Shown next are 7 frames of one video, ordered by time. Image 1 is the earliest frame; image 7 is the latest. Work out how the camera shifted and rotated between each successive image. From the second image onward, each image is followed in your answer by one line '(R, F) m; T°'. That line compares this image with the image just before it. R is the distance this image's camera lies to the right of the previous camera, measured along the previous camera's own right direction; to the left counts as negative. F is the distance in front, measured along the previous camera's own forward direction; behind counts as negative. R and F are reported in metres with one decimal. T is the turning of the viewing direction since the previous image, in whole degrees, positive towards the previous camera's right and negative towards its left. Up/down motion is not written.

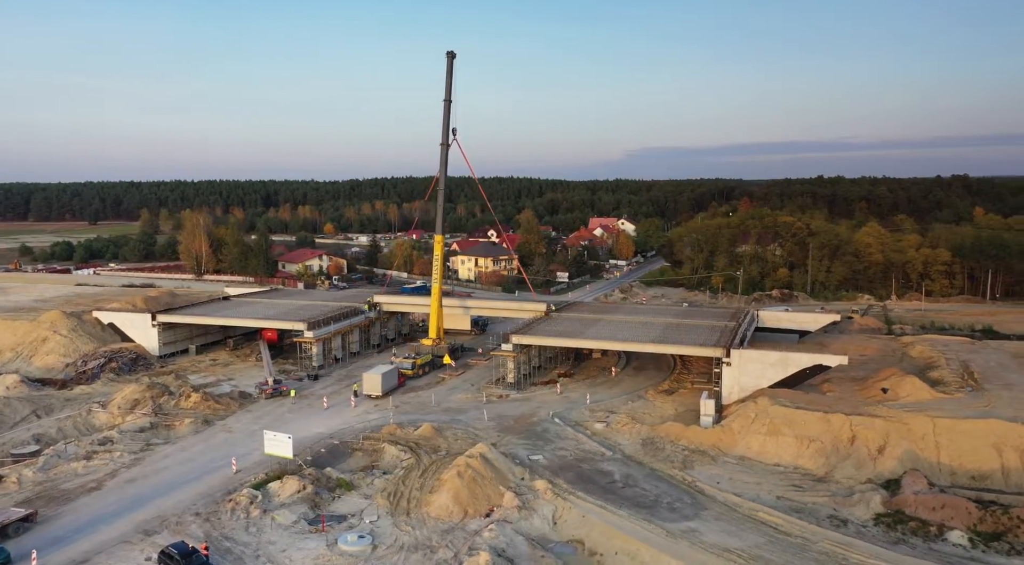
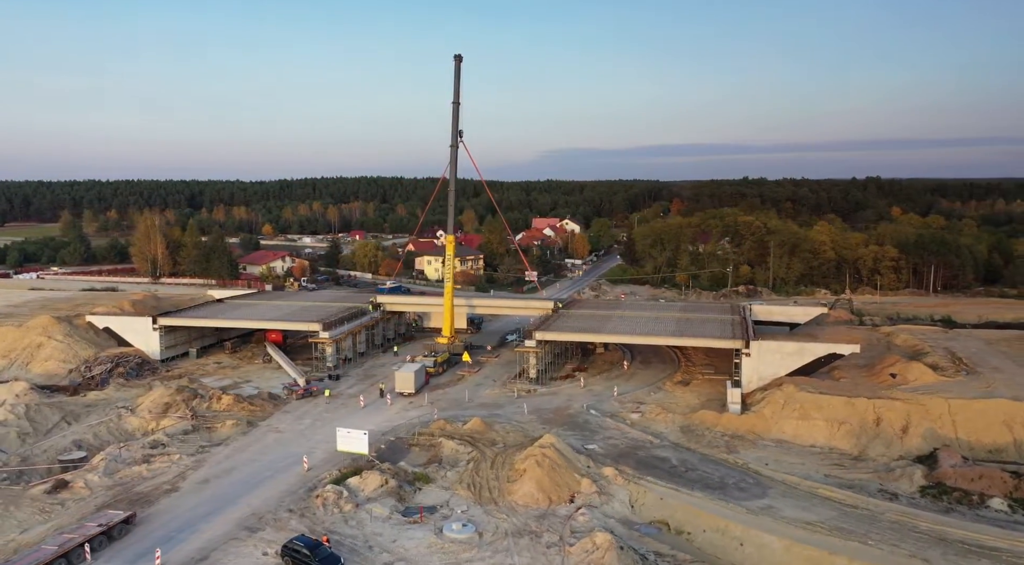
(-3.8, -0.5) m; +6°
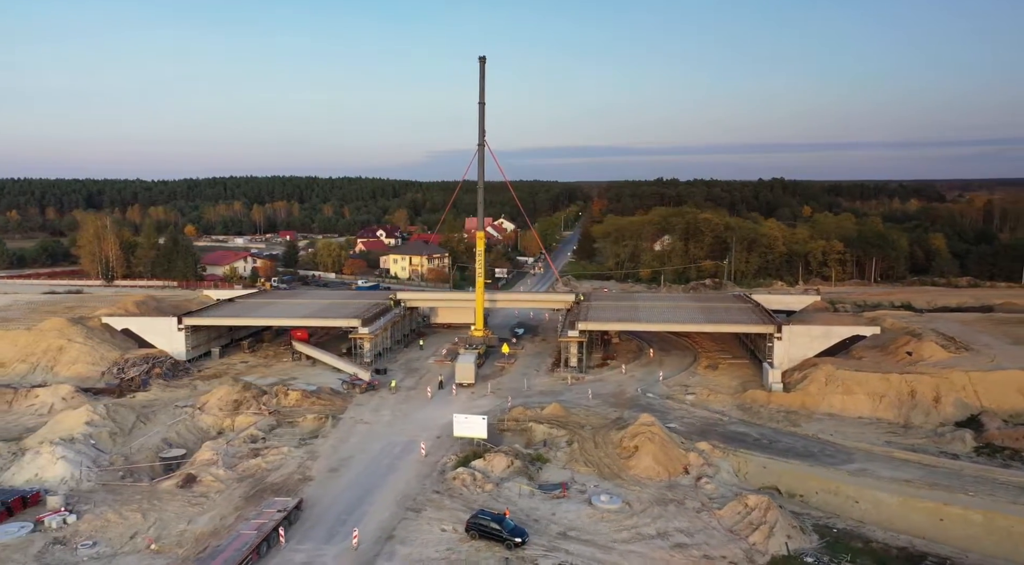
(-5.5, -0.7) m; +7°
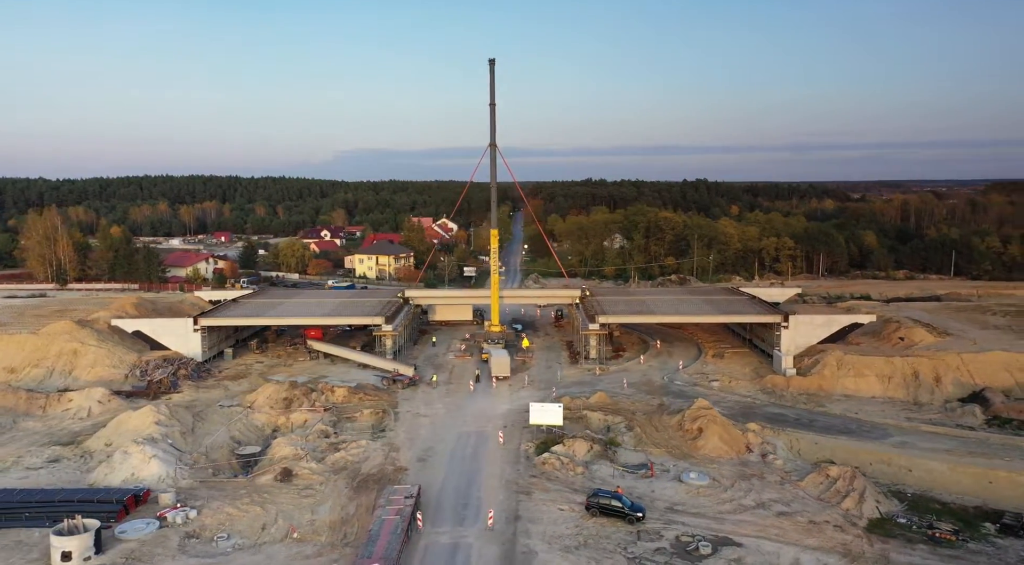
(-4.3, -0.7) m; +6°
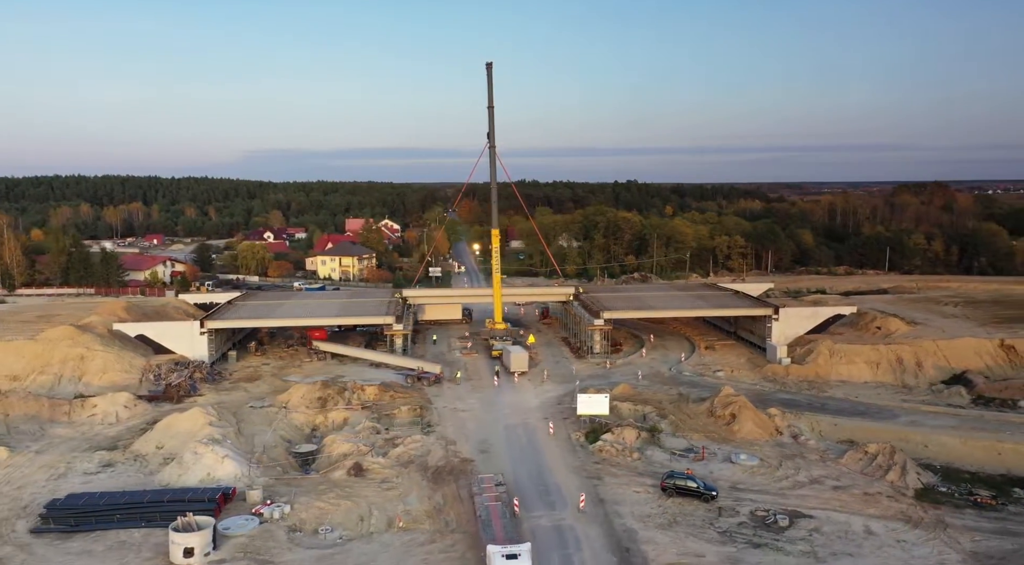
(-3.6, -0.6) m; +6°
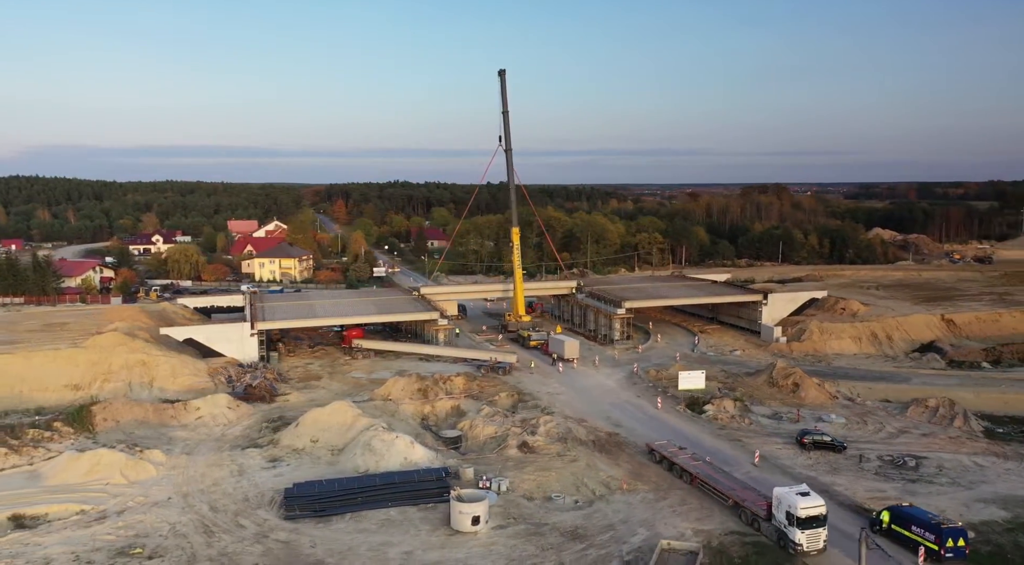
(-8.3, -1.2) m; +11°
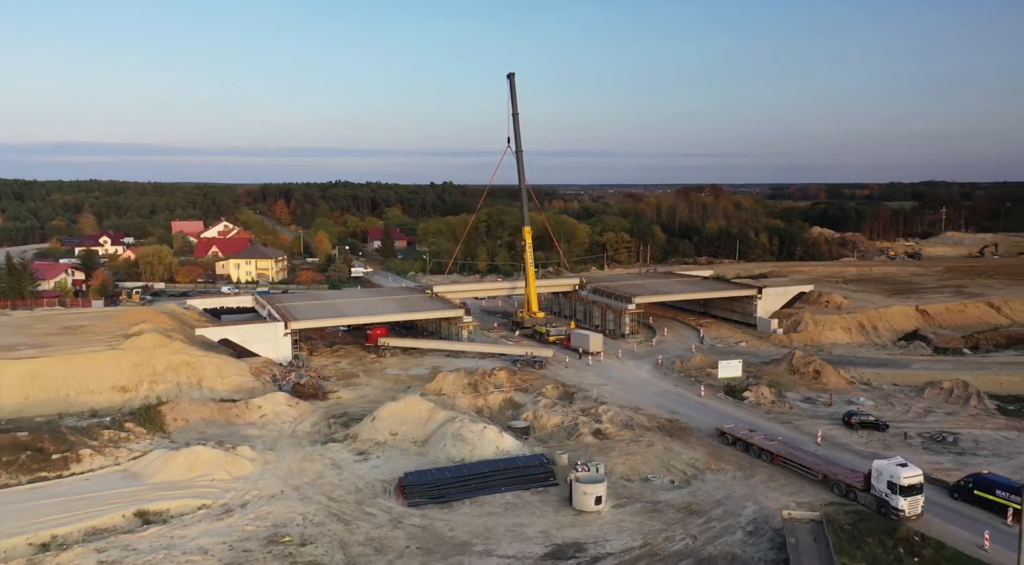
(-4.1, -0.8) m; +5°
